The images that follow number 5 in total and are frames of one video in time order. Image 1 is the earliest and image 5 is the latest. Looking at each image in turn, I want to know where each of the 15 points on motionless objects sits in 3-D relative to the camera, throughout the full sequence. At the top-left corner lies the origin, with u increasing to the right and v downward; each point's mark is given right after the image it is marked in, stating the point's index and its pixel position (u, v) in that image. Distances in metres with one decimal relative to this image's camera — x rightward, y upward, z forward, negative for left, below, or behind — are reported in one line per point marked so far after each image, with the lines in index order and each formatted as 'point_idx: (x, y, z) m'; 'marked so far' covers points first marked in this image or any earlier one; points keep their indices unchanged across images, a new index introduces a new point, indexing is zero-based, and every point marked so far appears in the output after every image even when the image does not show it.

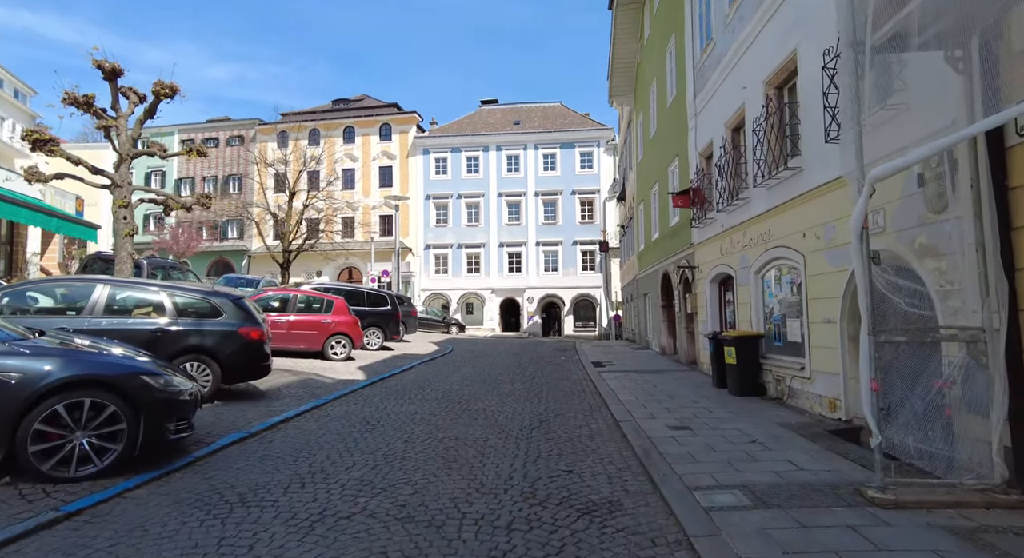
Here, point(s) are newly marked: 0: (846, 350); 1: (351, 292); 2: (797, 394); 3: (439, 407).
0: (+4.1, -0.9, +7.1) m
1: (-5.2, -0.4, +18.5) m
2: (+4.2, -1.7, +8.5) m
3: (-1.1, -2.0, +9.2) m
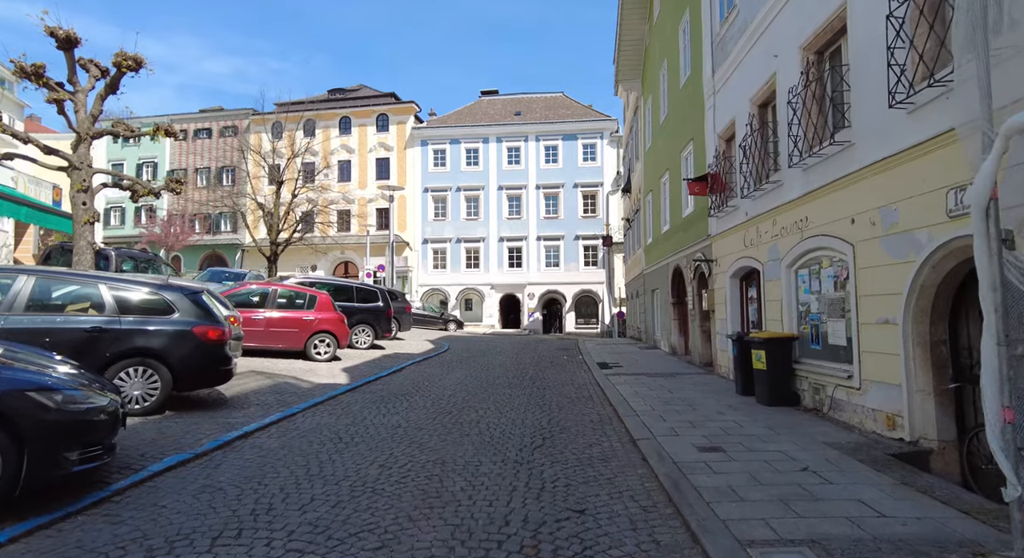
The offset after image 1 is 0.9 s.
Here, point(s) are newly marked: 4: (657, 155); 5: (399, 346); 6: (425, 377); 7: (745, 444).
0: (+4.1, -0.8, +5.9) m
1: (-5.2, -0.3, +17.3) m
2: (+4.2, -1.6, +7.3) m
3: (-1.2, -1.9, +8.0) m
4: (+4.8, +4.2, +19.3) m
5: (-3.7, -2.2, +18.9) m
6: (-1.9, -2.2, +12.8) m
7: (+2.6, -1.8, +6.3) m
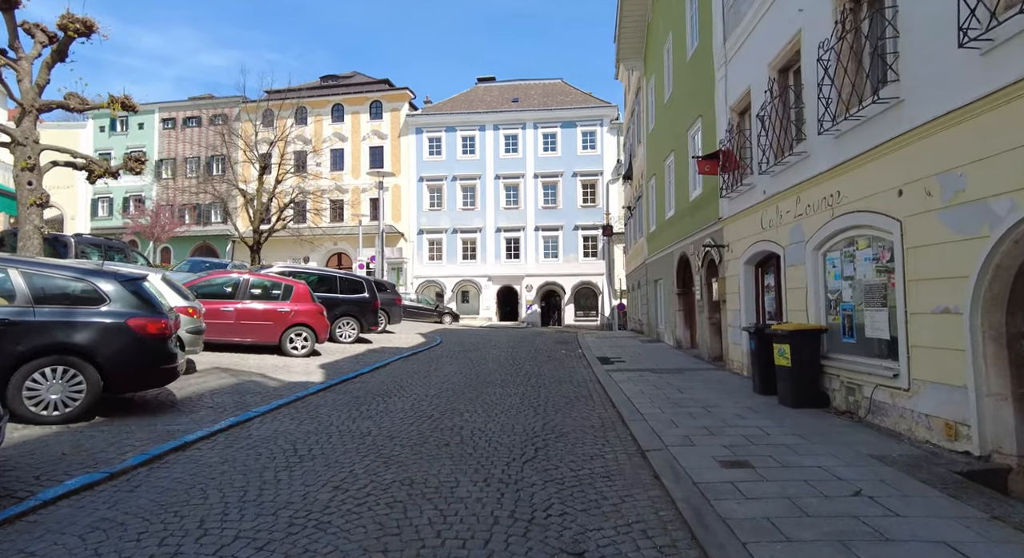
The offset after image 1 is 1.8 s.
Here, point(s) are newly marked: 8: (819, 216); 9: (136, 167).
0: (+3.9, -0.6, +4.9) m
1: (-5.3, 0.0, +16.2) m
2: (+4.0, -1.4, +6.2) m
3: (-1.3, -1.8, +7.0) m
4: (+4.7, +4.5, +18.1) m
5: (-3.9, -1.9, +17.9) m
6: (-2.1, -1.9, +11.8) m
7: (+2.4, -1.6, +5.3) m
8: (+4.1, +0.9, +7.8) m
9: (-7.4, +2.2, +11.4) m
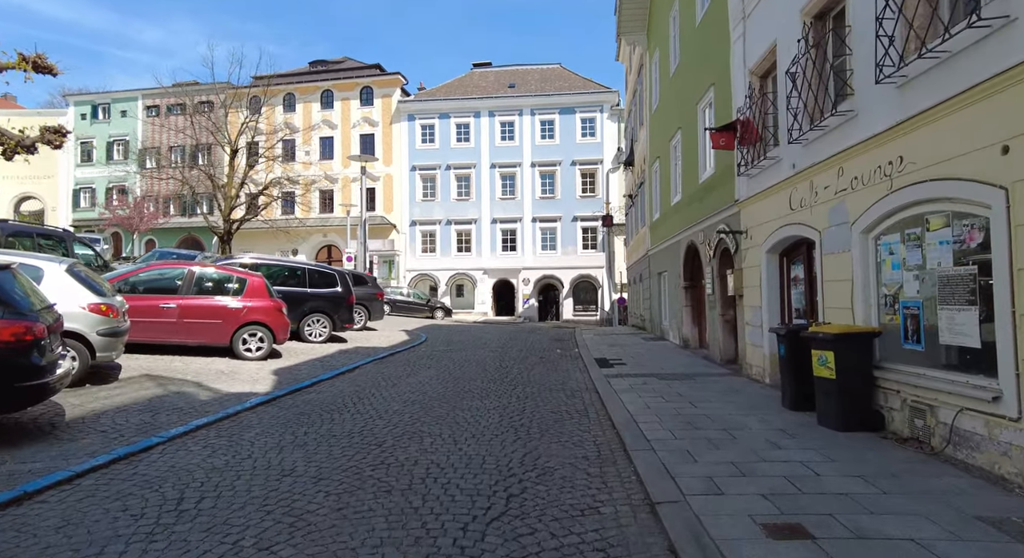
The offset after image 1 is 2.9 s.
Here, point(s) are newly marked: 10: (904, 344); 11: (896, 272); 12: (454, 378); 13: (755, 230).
0: (+3.7, -0.6, +3.3) m
1: (-5.6, +0.2, +14.7) m
2: (+3.7, -1.3, +4.7) m
3: (-1.6, -1.7, +5.4) m
4: (+4.4, +4.7, +16.5) m
5: (-4.1, -1.7, +16.3) m
6: (-2.3, -1.8, +10.2) m
7: (+2.1, -1.6, +3.7) m
8: (+3.9, +1.0, +6.2) m
9: (-7.7, +2.3, +9.8) m
10: (+3.9, -0.7, +5.8) m
11: (+3.9, +0.1, +5.9) m
12: (-1.1, -1.8, +10.4) m
13: (+4.0, +0.8, +9.6) m
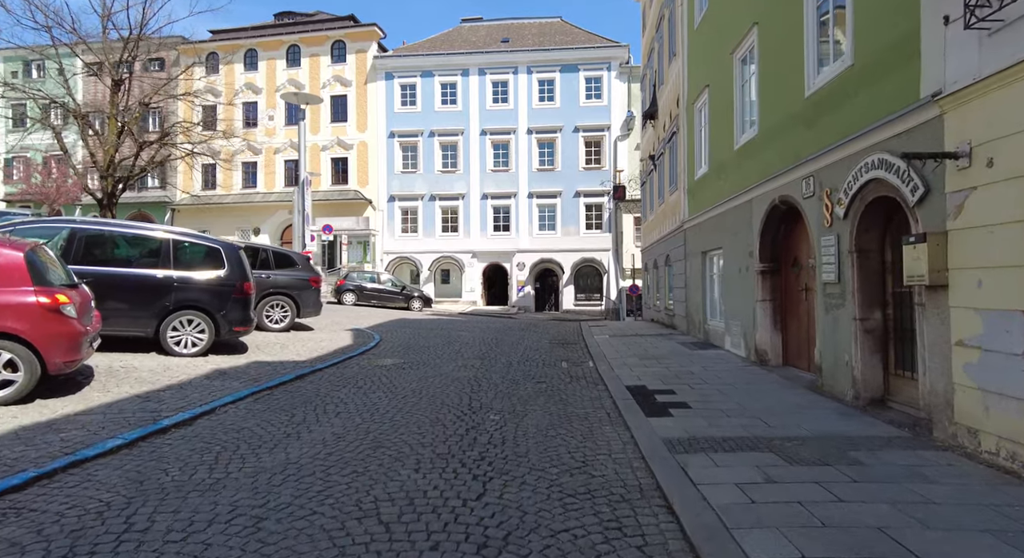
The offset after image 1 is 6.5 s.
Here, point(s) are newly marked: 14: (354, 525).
0: (+3.4, -0.5, -1.9) m
1: (-5.9, +0.6, +9.4) m
2: (+3.5, -1.2, -0.5) m
3: (-1.8, -1.5, +0.2) m
4: (+4.1, +5.1, +11.2) m
5: (-4.4, -1.3, +11.1) m
6: (-2.6, -1.5, +5.0) m
7: (+1.9, -1.5, -1.5) m
8: (+3.6, +1.1, +1.0) m
9: (-7.9, +2.6, +4.4) m
10: (+3.7, -0.5, +0.6) m
11: (+3.7, +0.2, +0.6) m
12: (-1.3, -1.6, +5.2) m
13: (+3.8, +1.1, +4.4) m
14: (-1.0, -1.5, +3.6) m
